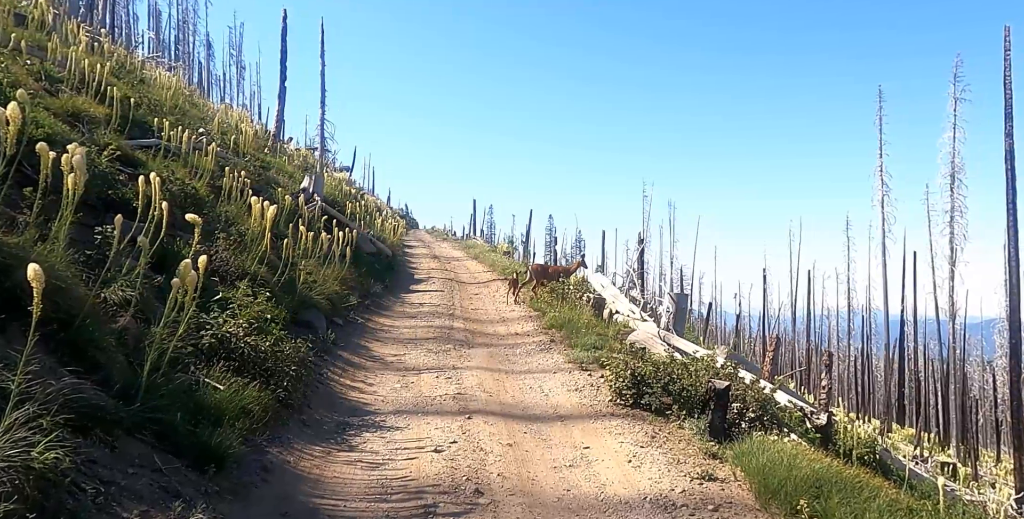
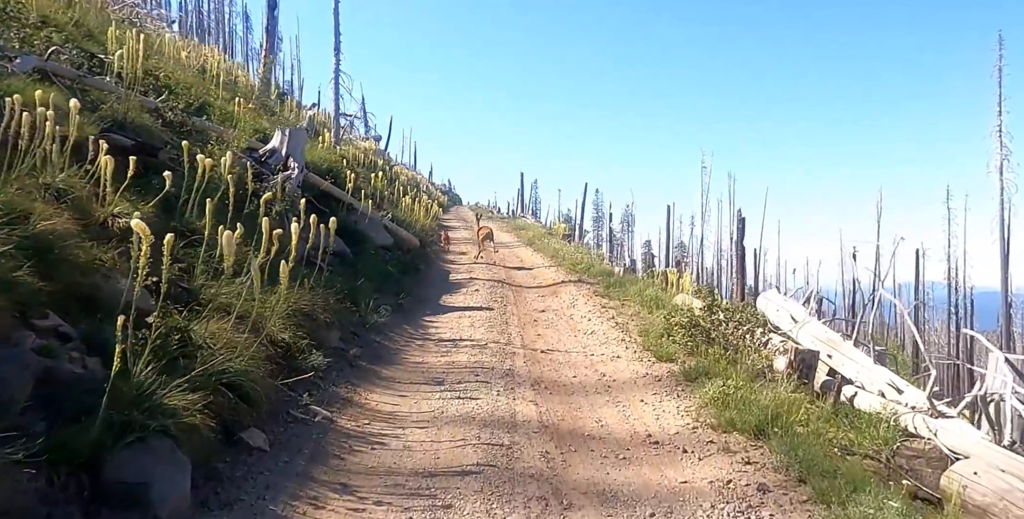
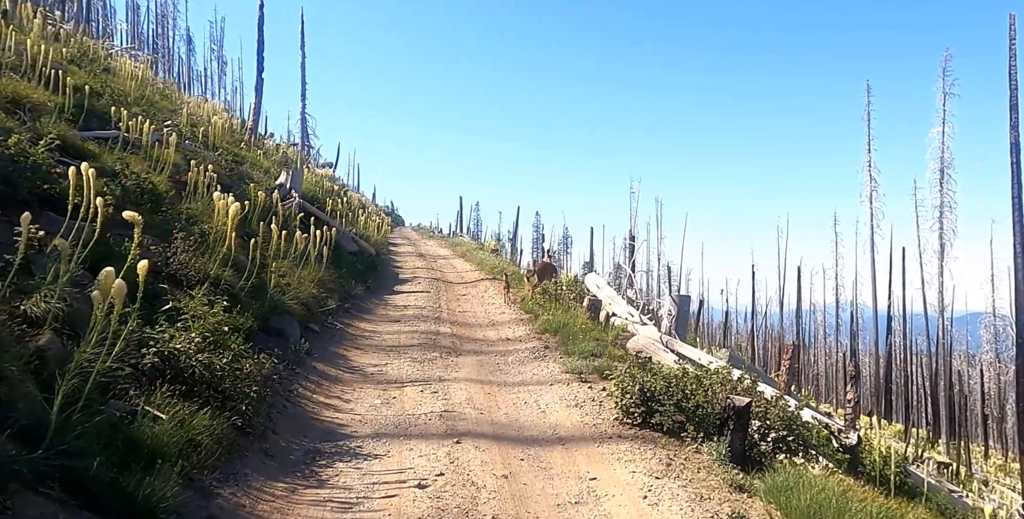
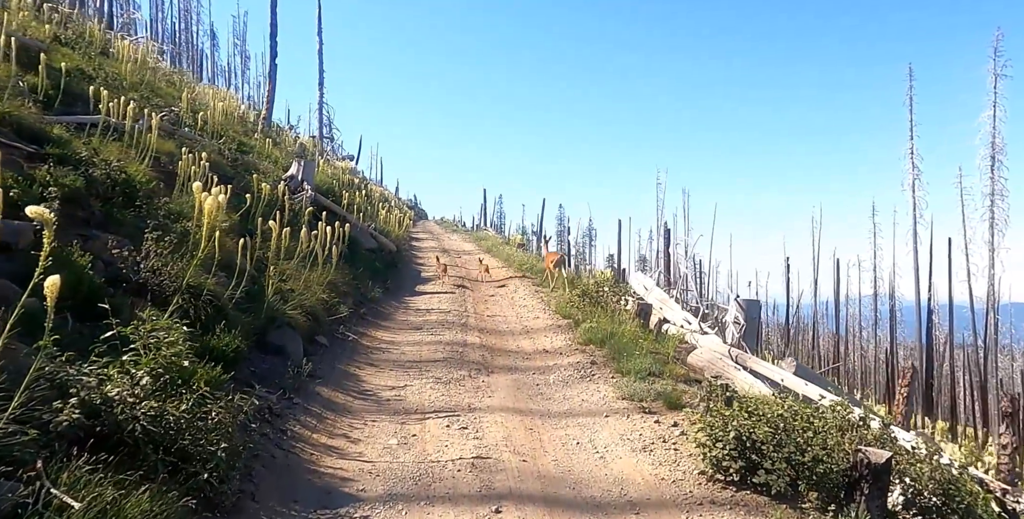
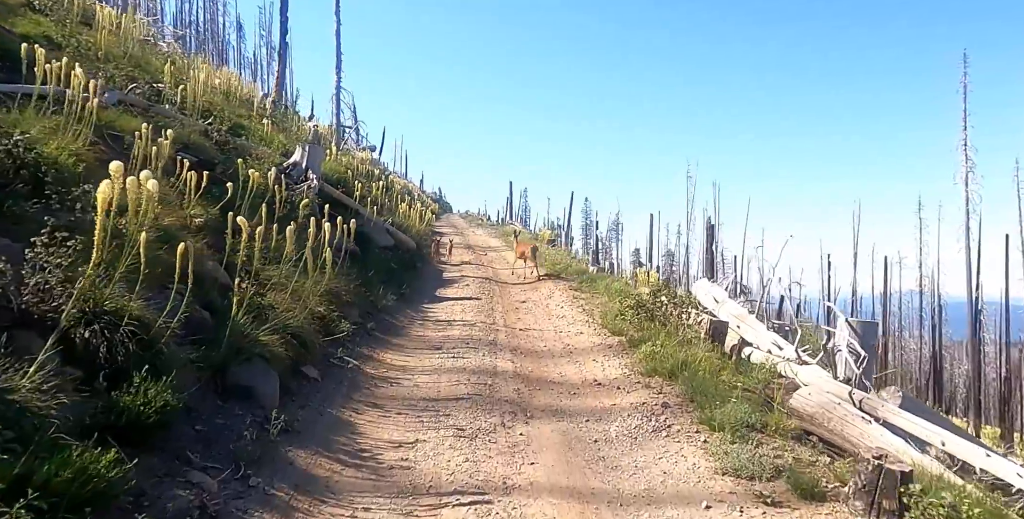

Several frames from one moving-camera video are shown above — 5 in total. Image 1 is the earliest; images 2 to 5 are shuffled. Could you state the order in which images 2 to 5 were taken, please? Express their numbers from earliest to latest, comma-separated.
3, 4, 5, 2
